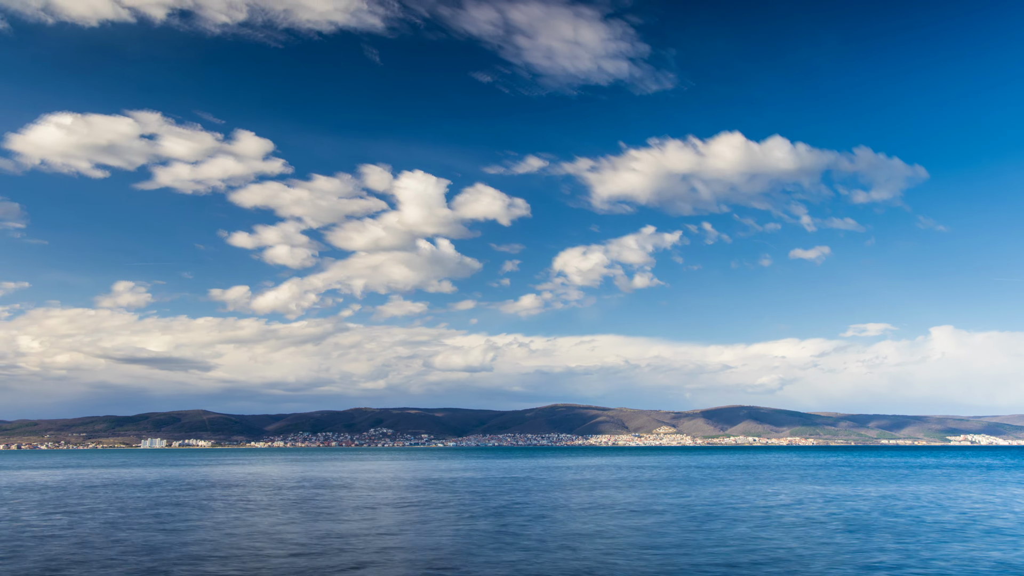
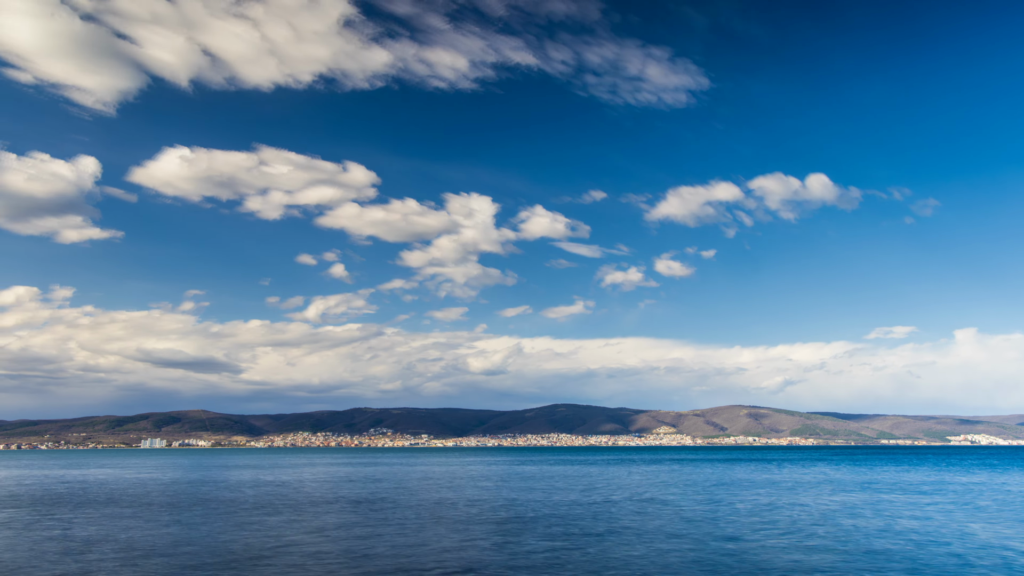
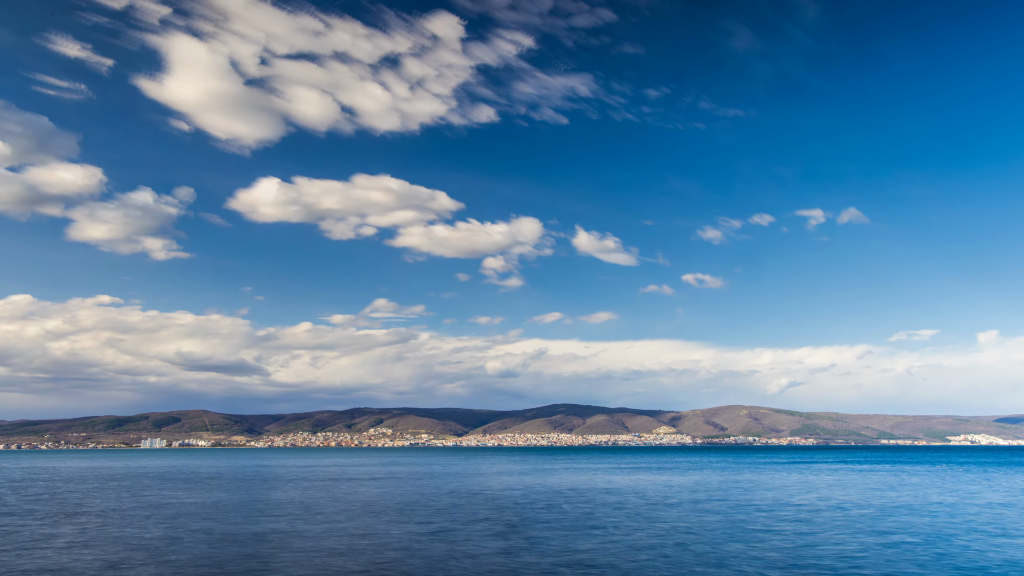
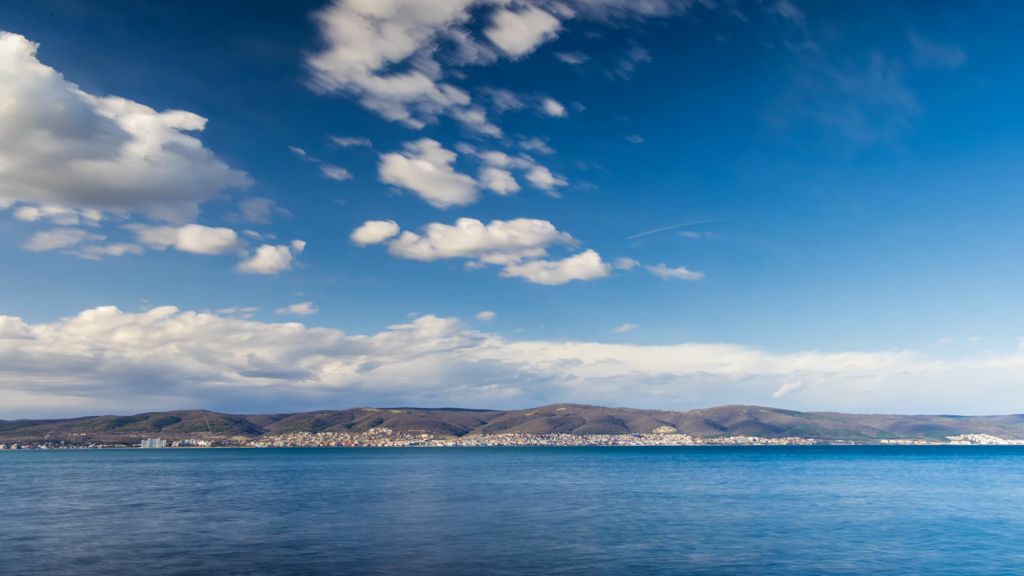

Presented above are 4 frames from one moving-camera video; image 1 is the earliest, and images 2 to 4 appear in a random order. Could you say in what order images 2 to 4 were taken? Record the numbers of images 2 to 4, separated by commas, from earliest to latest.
2, 3, 4
